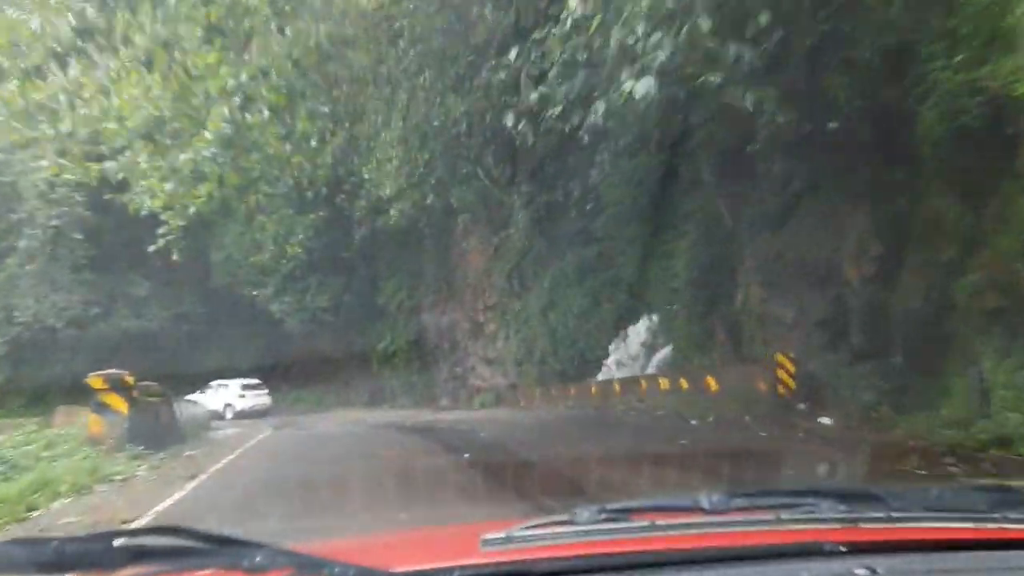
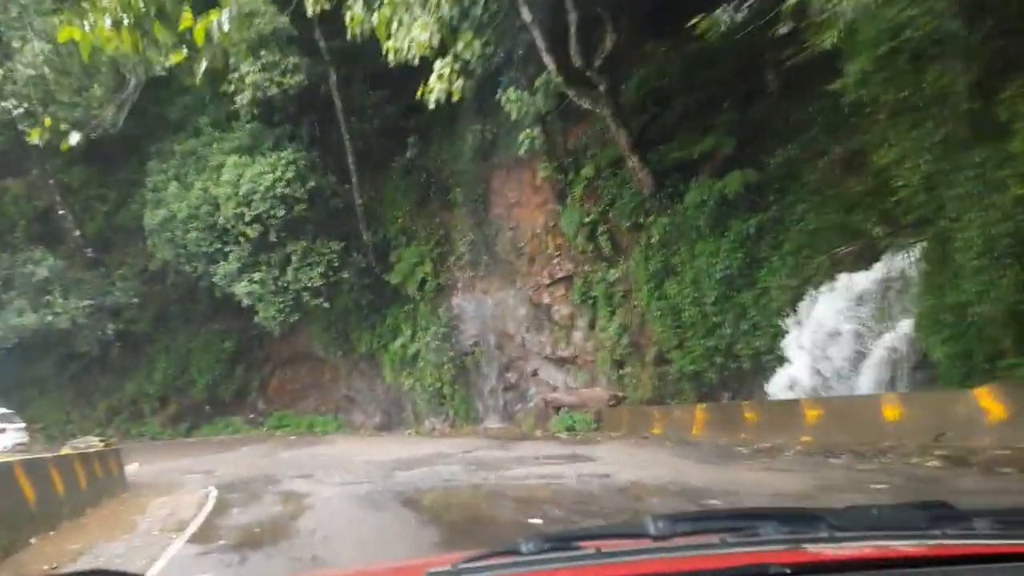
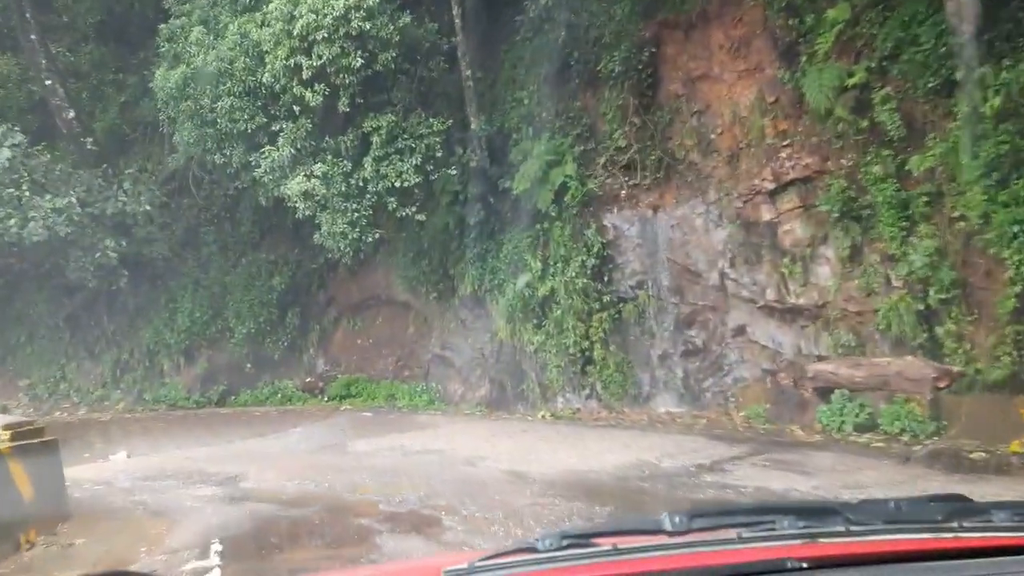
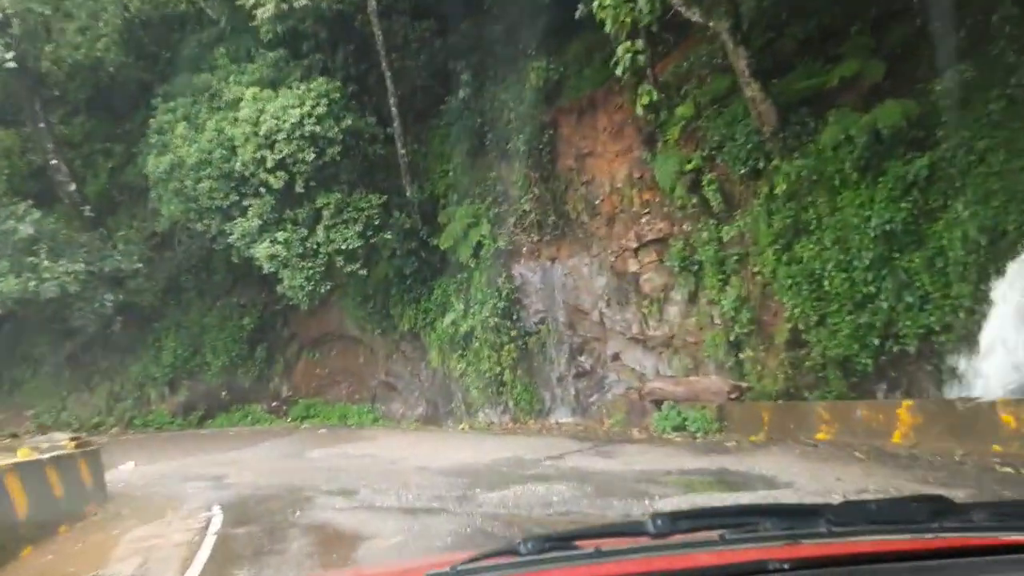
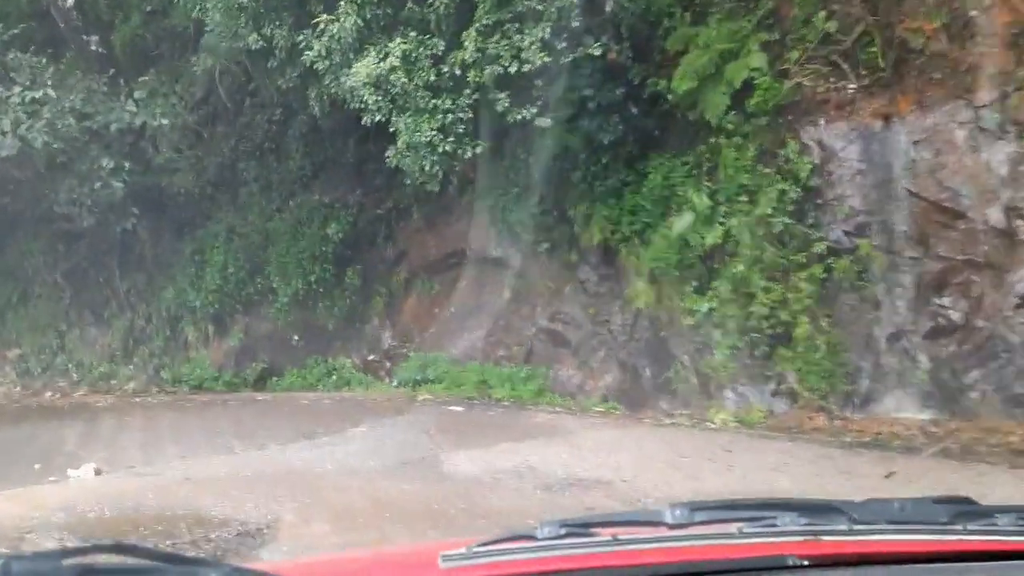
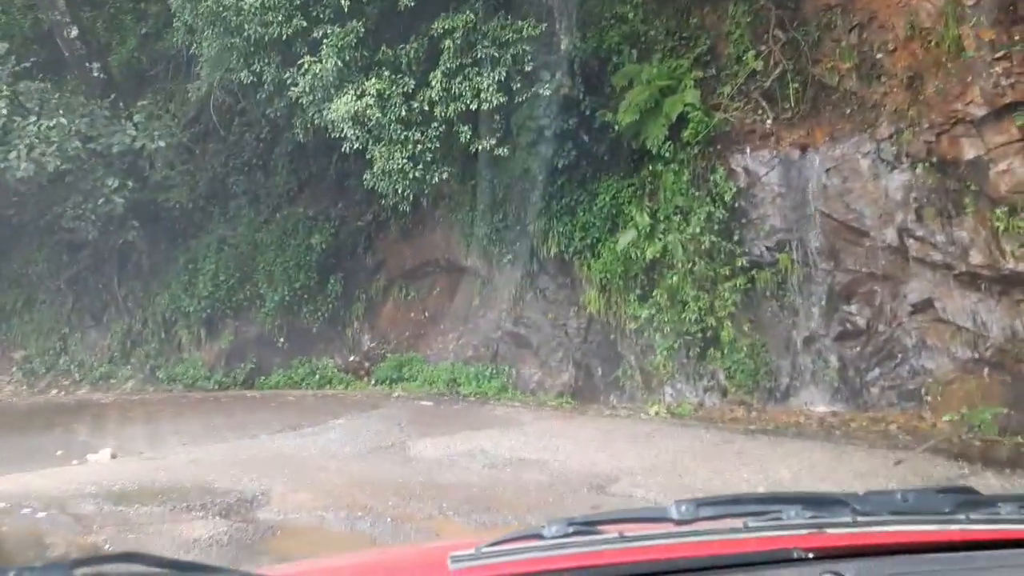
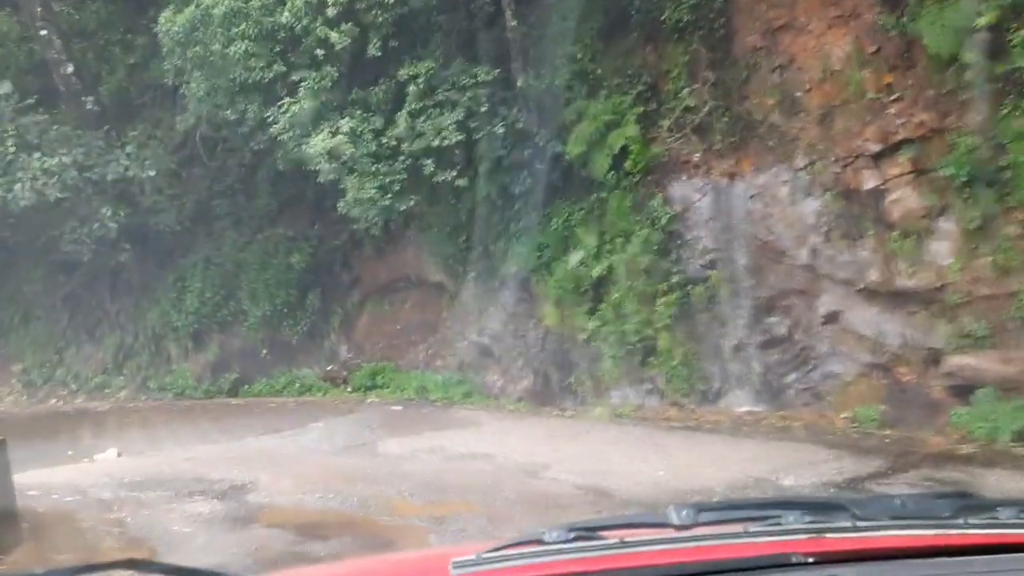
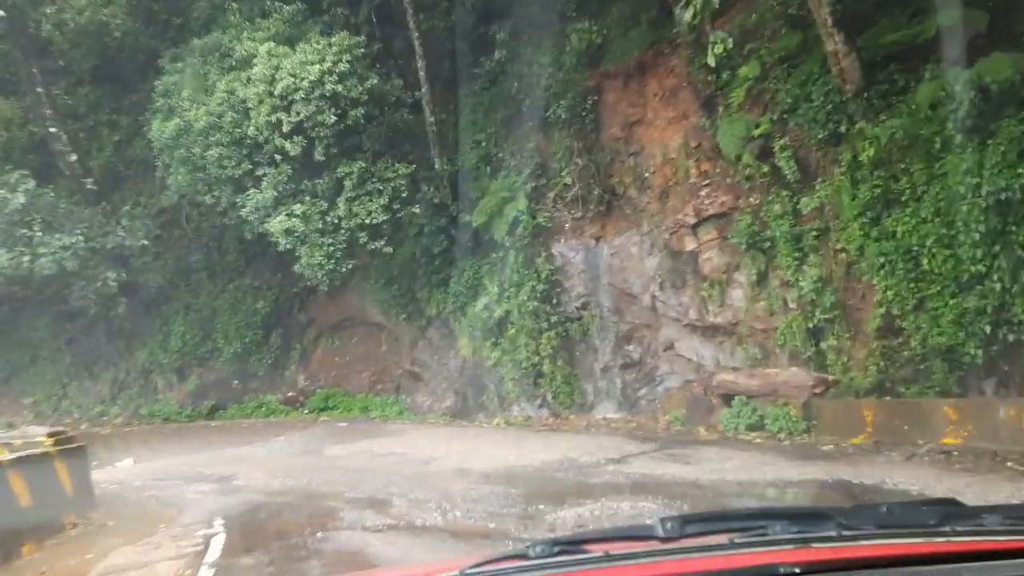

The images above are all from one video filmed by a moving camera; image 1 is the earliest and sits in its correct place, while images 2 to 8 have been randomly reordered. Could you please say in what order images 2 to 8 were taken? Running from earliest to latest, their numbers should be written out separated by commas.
2, 4, 8, 3, 7, 6, 5
